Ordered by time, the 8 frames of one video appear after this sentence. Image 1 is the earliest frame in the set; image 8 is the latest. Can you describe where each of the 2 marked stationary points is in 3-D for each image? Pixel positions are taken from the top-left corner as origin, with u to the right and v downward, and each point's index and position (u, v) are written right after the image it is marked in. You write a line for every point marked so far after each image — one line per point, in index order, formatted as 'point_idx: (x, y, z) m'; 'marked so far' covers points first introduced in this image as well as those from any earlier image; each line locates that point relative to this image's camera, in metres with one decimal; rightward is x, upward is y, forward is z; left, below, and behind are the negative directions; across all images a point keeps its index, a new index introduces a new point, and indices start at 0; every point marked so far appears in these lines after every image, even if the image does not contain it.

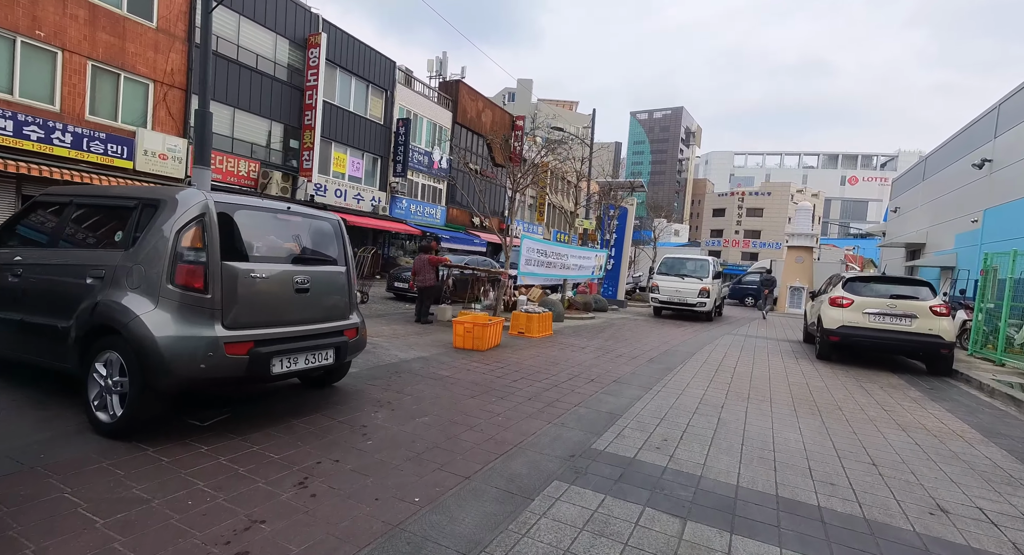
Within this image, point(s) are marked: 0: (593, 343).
0: (+1.4, -1.1, +9.4) m
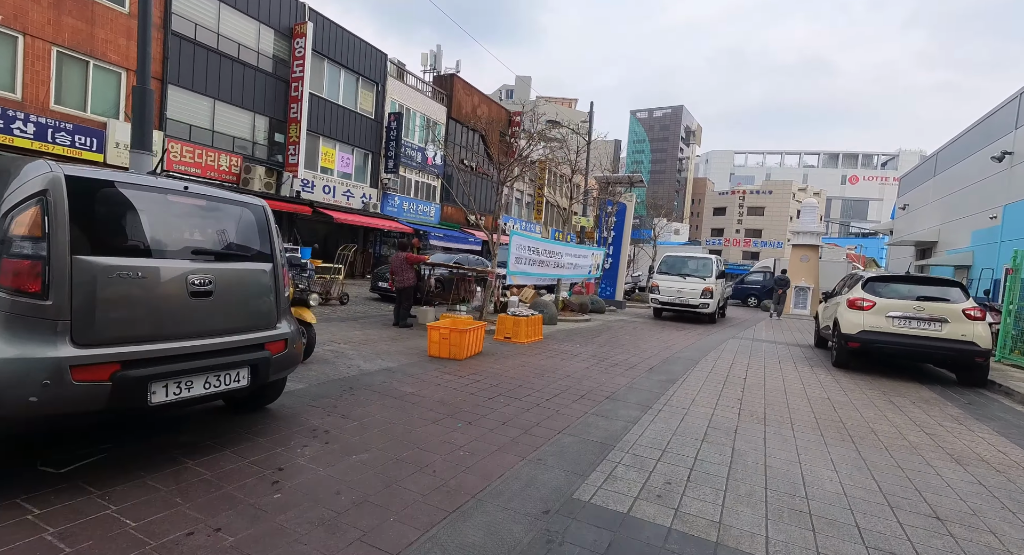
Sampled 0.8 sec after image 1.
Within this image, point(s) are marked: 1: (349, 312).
0: (+1.2, -1.1, +8.5) m
1: (-3.3, -0.7, +11.2) m
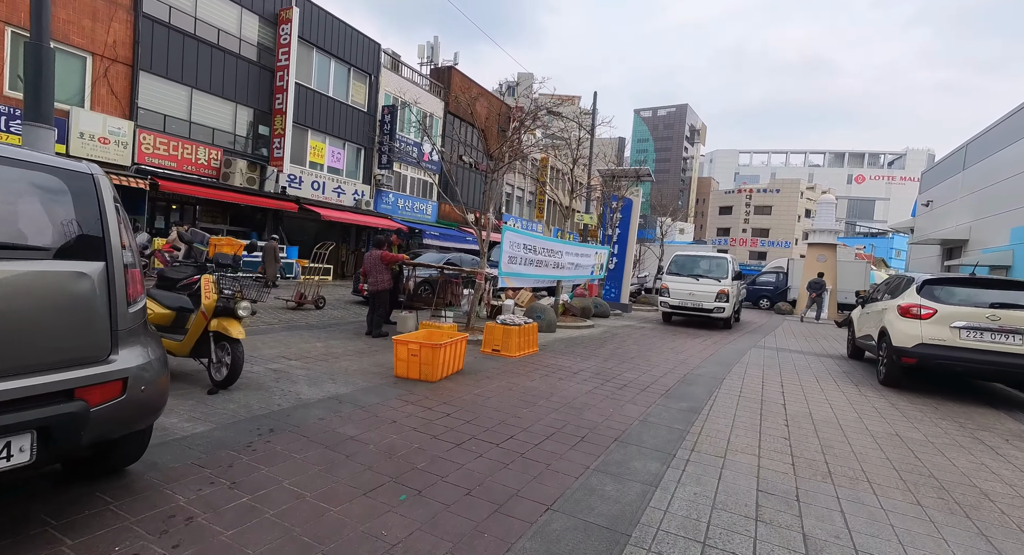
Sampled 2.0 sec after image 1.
0: (+1.0, -1.2, +7.2) m
1: (-3.4, -0.7, +9.9) m
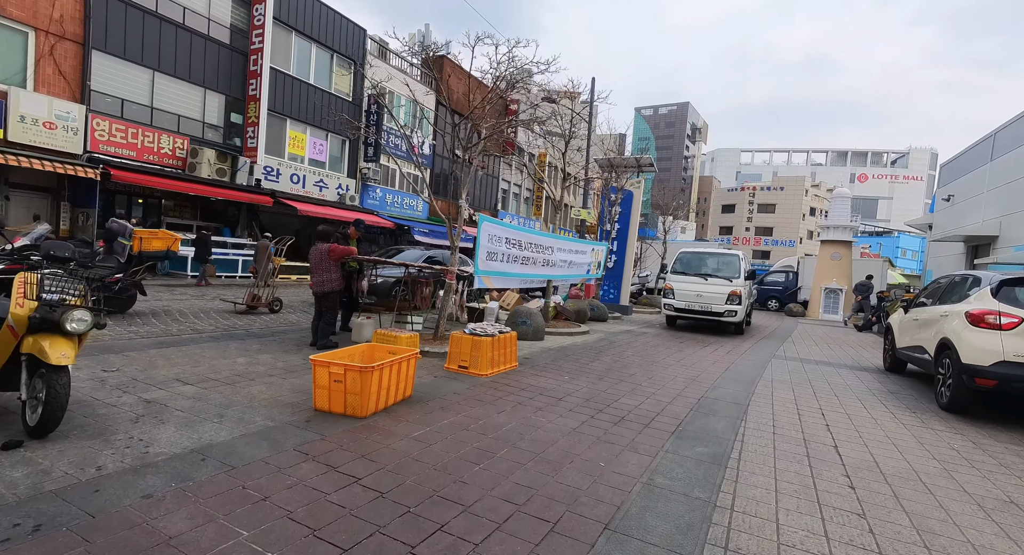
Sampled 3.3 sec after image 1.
0: (+0.7, -1.1, +5.8) m
1: (-3.7, -0.7, +8.5) m
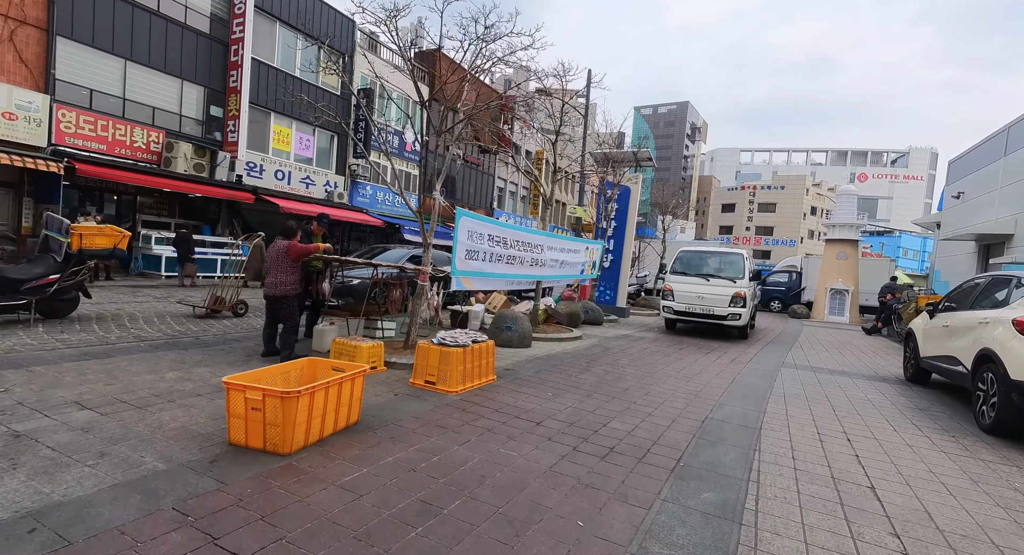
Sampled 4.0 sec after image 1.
0: (+0.5, -1.2, +5.0) m
1: (-4.0, -0.7, +7.6) m
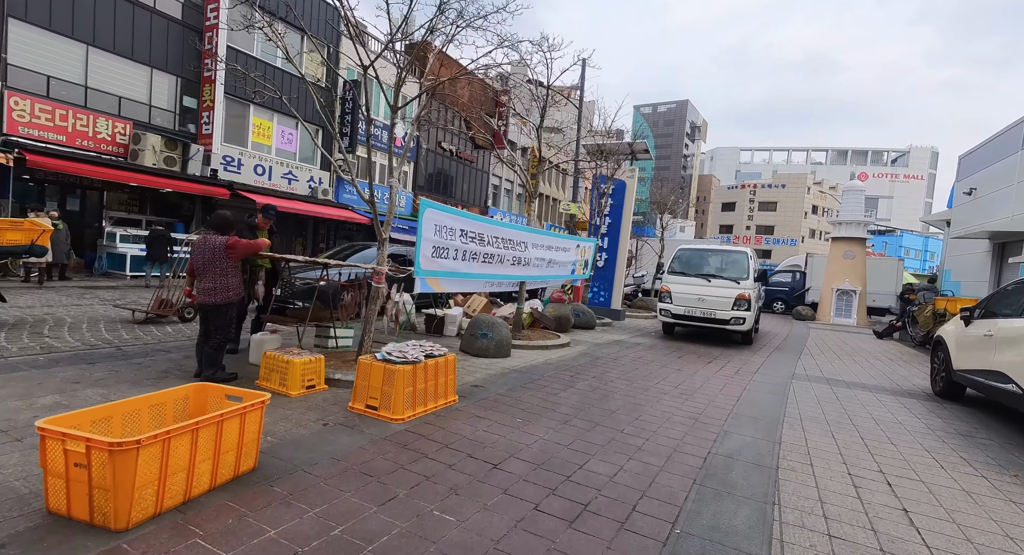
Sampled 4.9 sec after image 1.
0: (+0.2, -1.2, +4.0) m
1: (-4.3, -0.7, +6.7) m
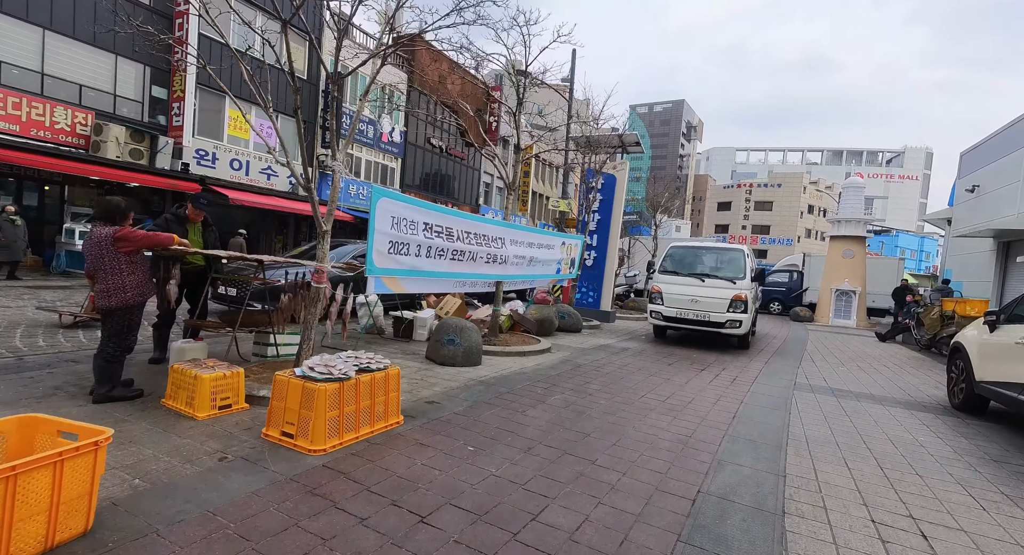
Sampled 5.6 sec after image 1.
0: (-0.2, -1.2, +3.3) m
1: (-4.6, -0.7, +5.9) m
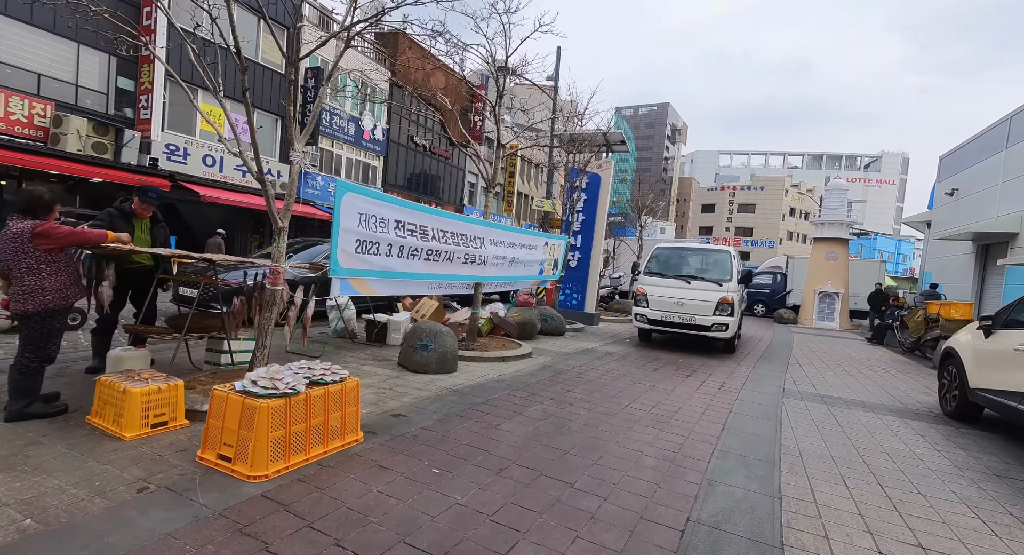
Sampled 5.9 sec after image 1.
0: (-0.3, -1.2, +2.9) m
1: (-4.9, -0.7, +5.4) m
